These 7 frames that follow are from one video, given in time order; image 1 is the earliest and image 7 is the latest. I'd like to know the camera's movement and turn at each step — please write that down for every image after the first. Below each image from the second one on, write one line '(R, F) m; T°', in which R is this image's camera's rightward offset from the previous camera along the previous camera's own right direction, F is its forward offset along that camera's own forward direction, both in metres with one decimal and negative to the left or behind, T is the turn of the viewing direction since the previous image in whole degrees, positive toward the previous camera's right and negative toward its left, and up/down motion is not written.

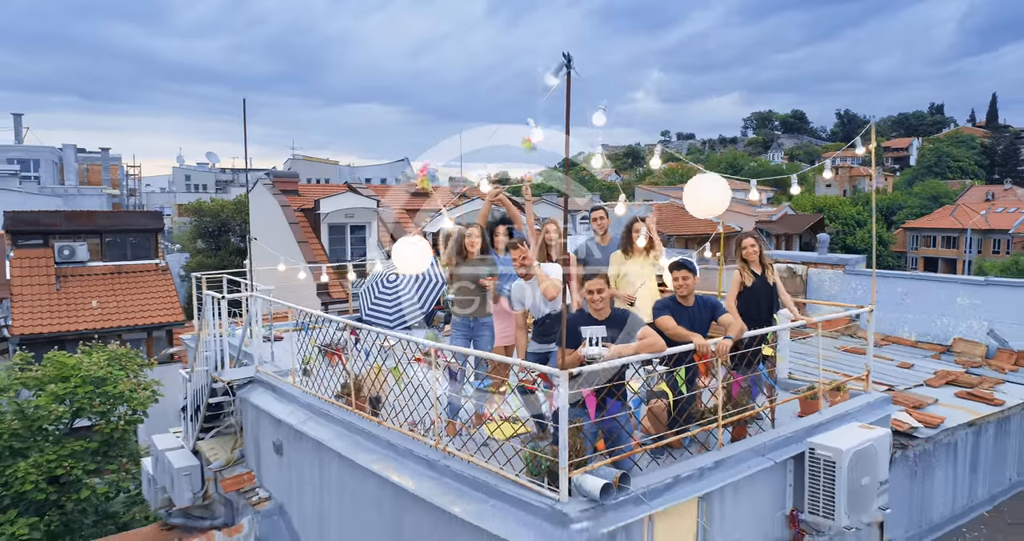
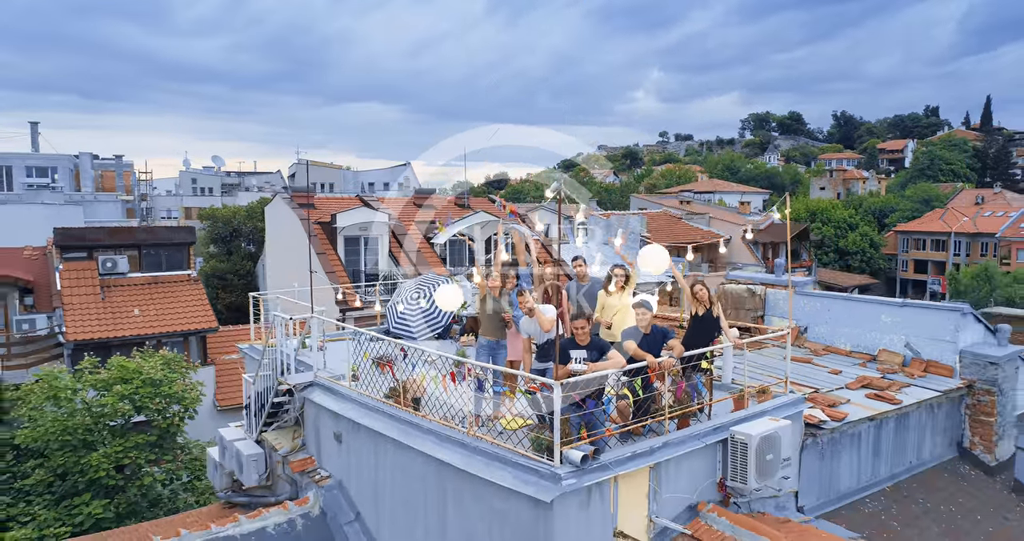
(-0.1, -1.1) m; 0°
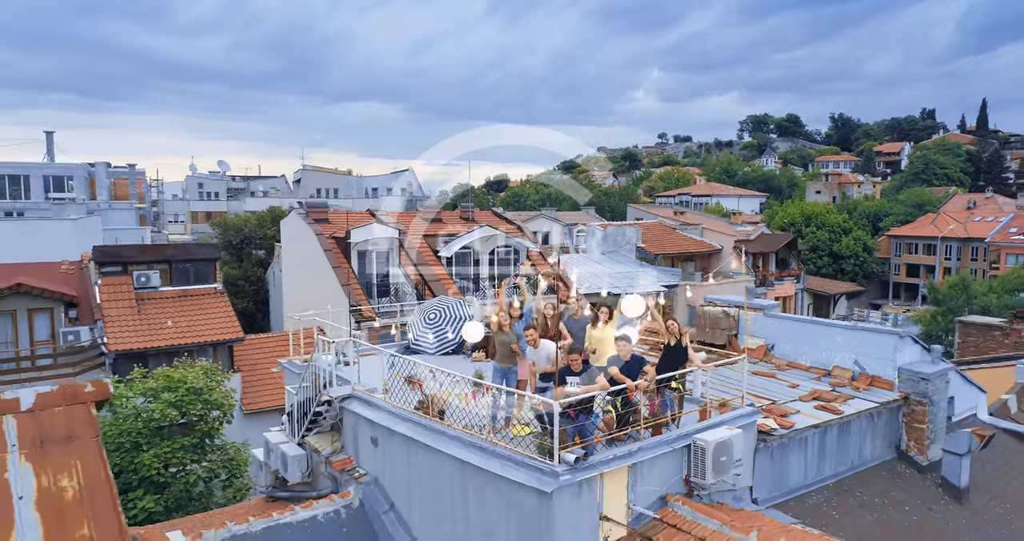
(-0.1, -1.0) m; 0°
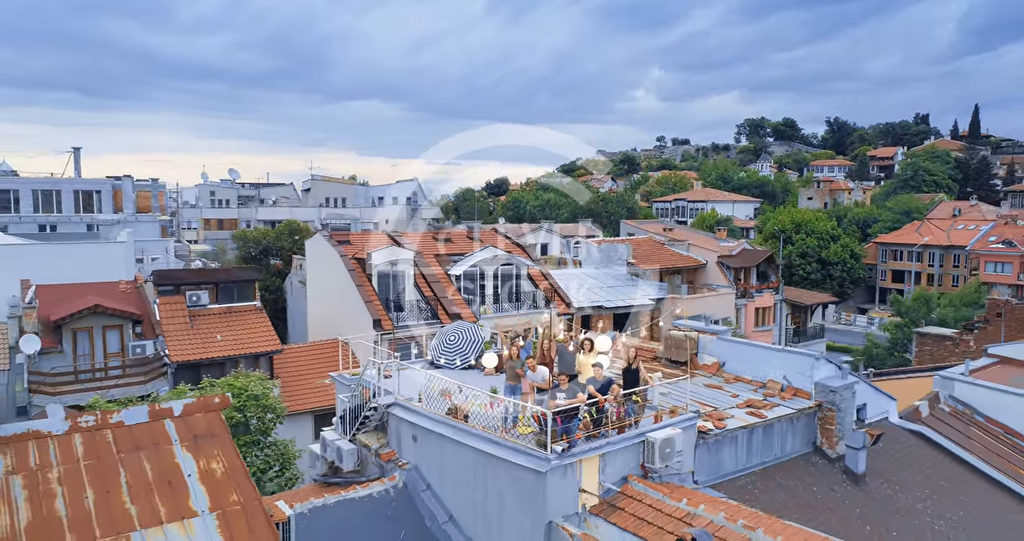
(-0.1, -2.0) m; 0°
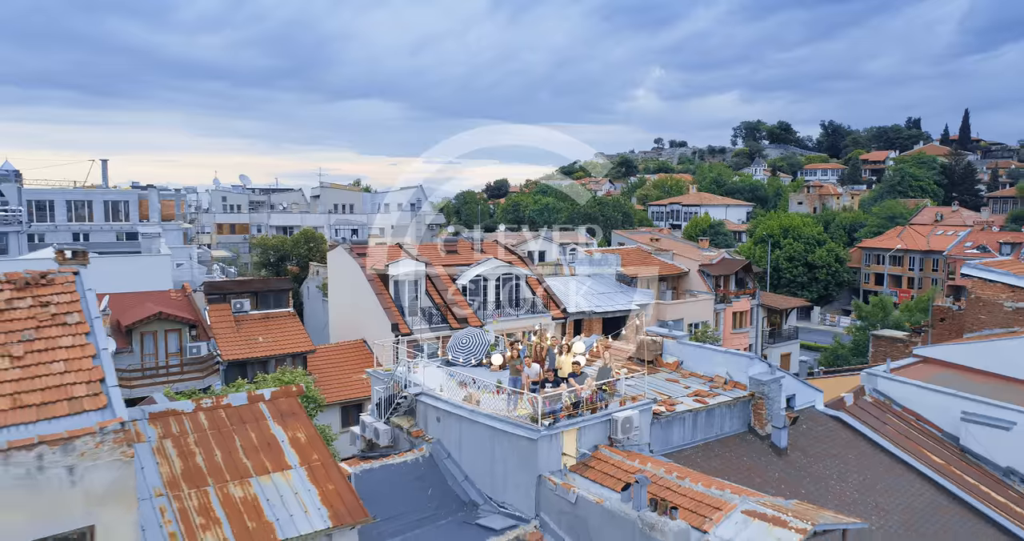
(0.0, -2.5) m; 0°
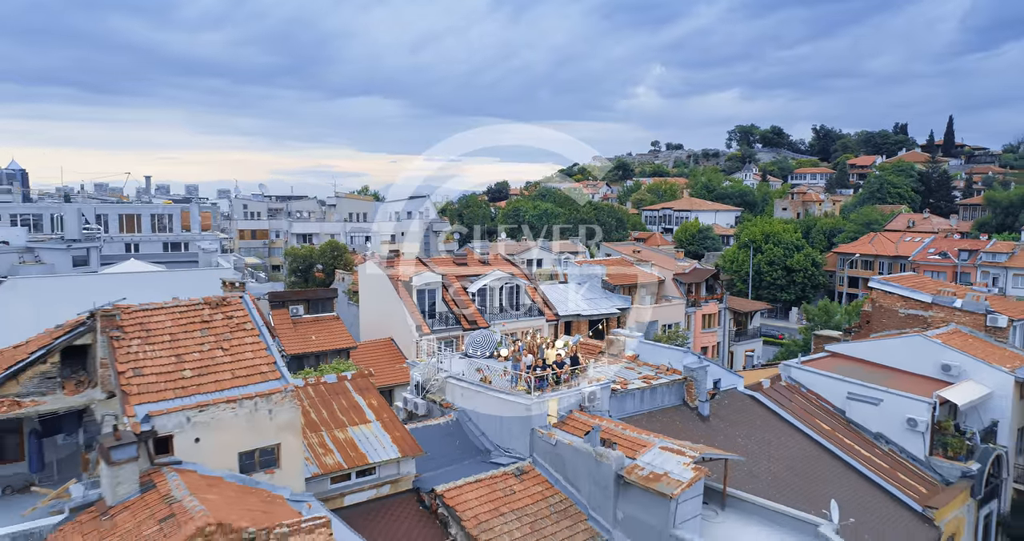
(0.0, -4.5) m; 0°
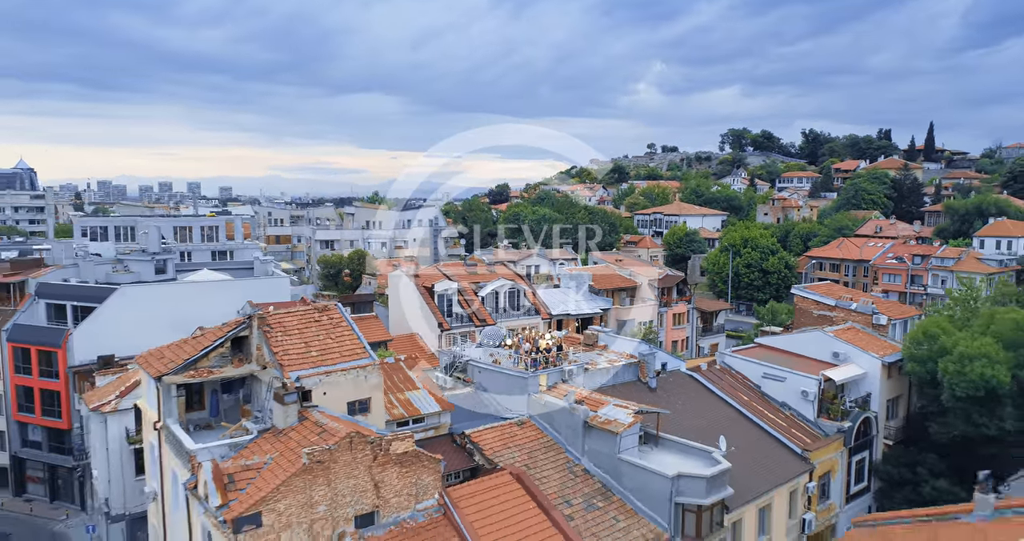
(-0.1, -6.1) m; 0°
